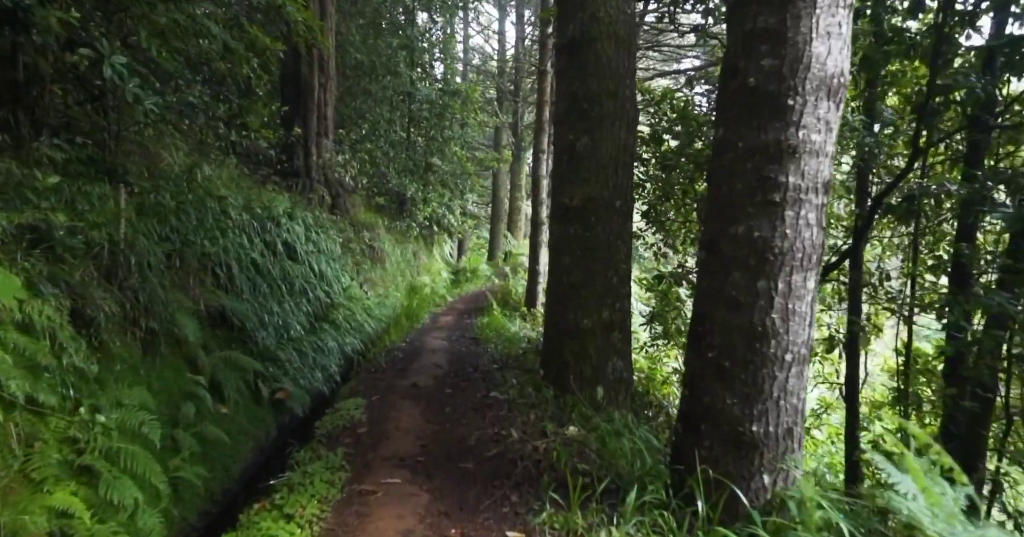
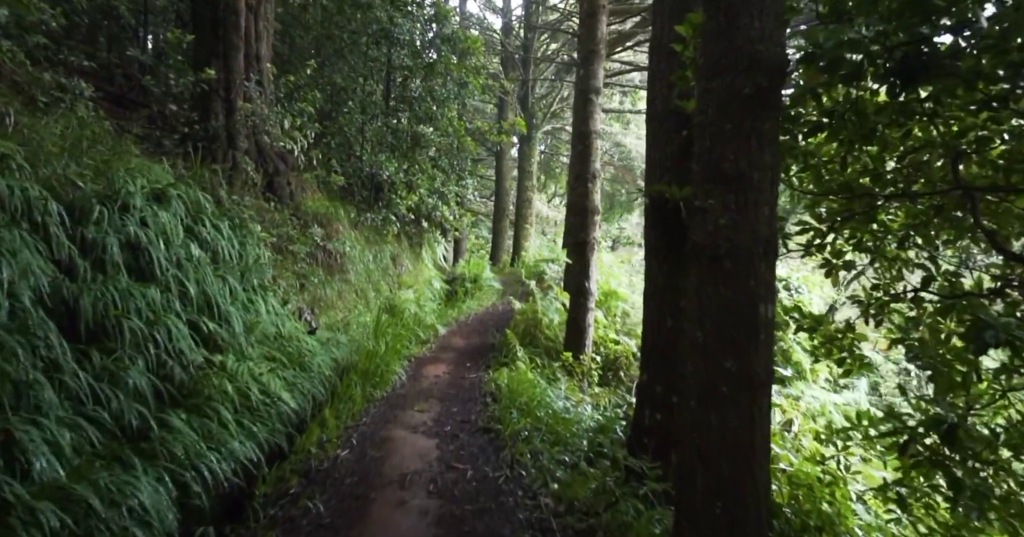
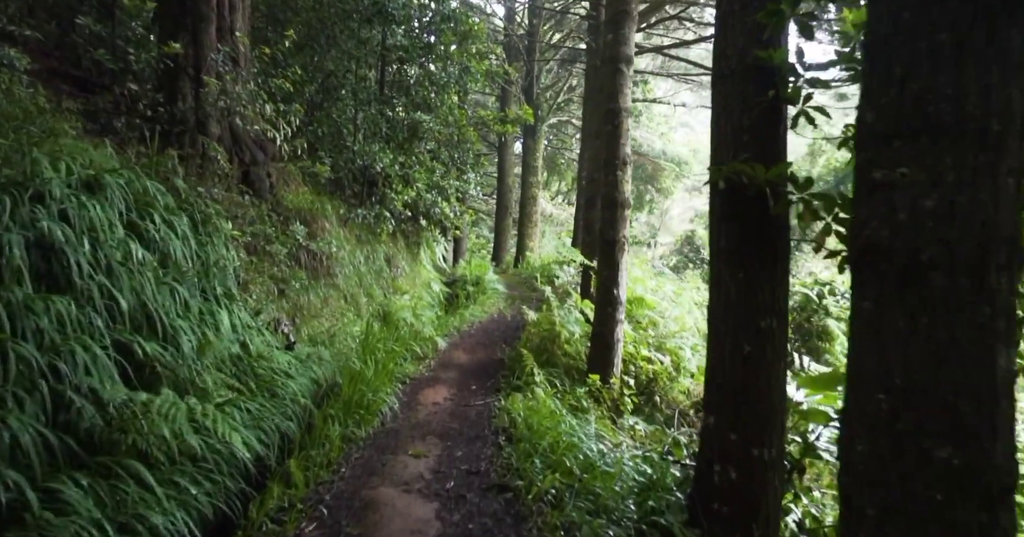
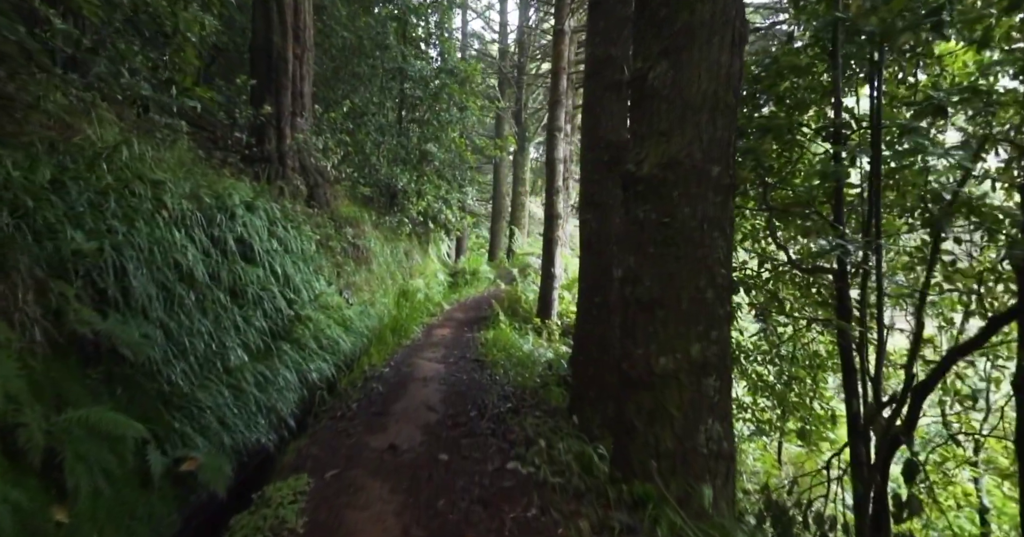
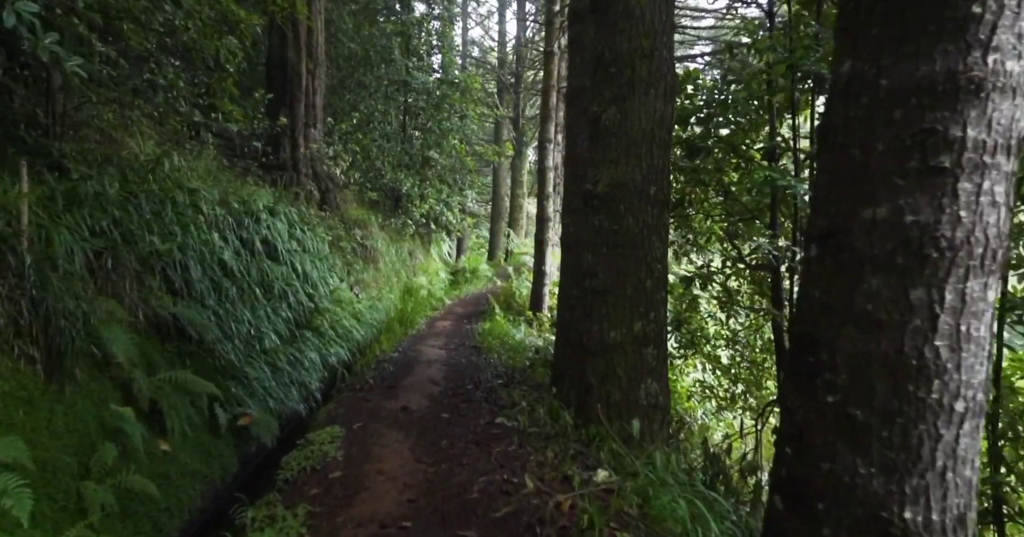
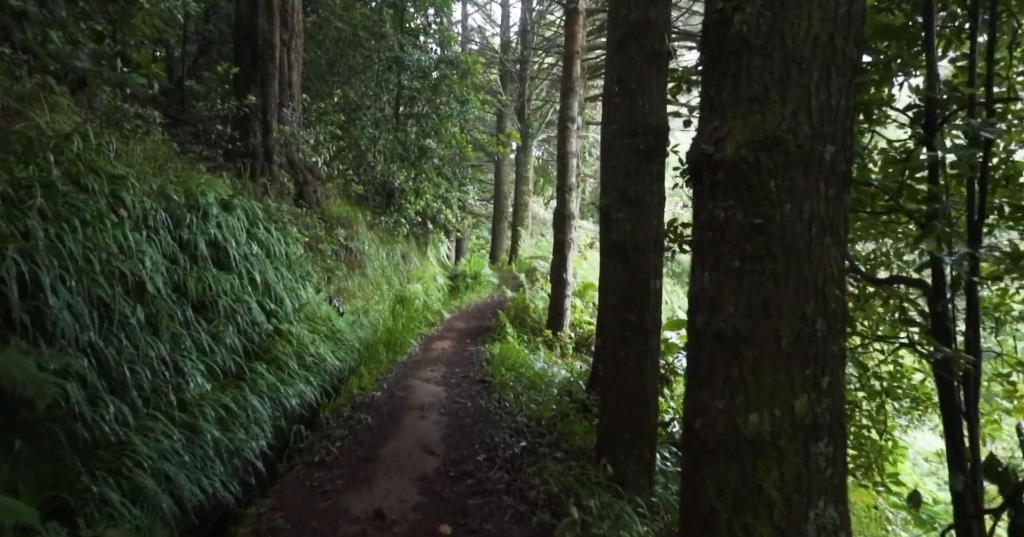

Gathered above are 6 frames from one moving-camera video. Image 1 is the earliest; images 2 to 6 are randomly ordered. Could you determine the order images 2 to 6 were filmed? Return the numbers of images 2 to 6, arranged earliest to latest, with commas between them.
5, 4, 6, 2, 3
